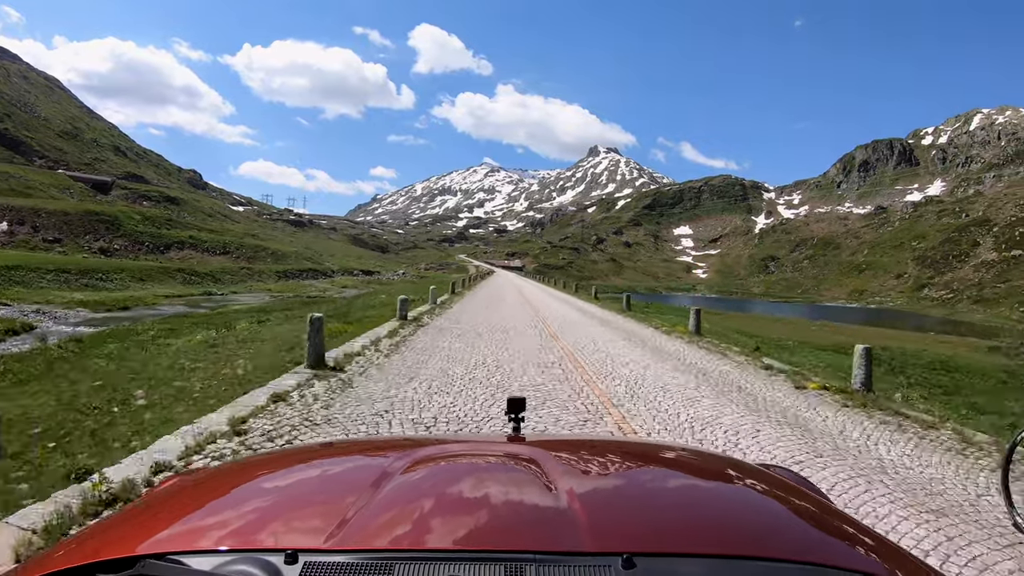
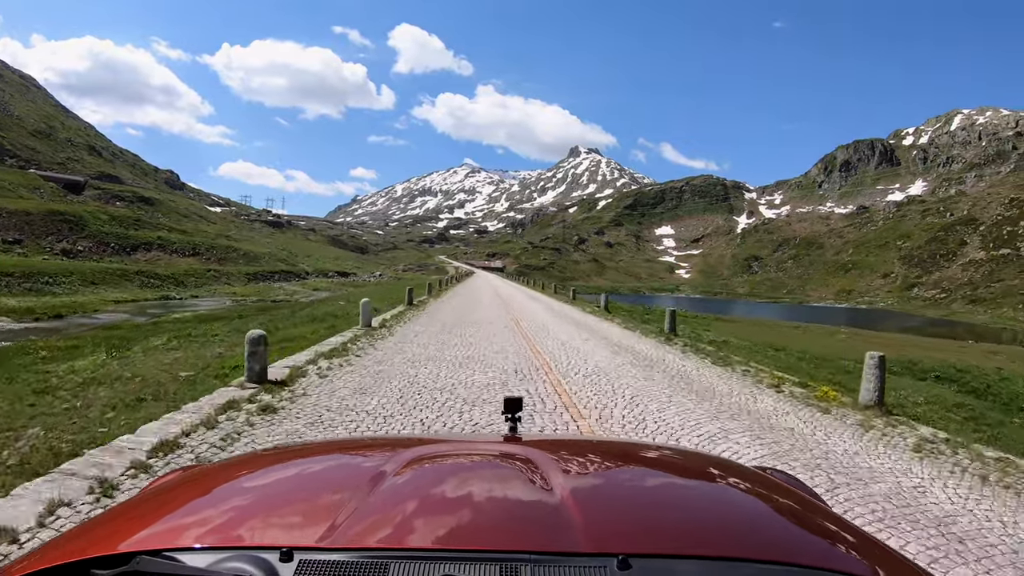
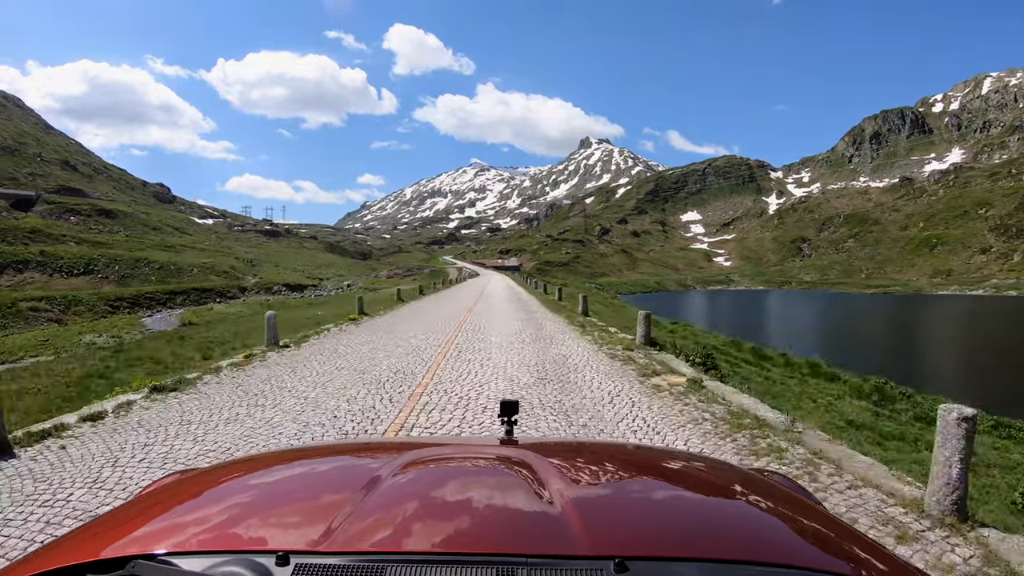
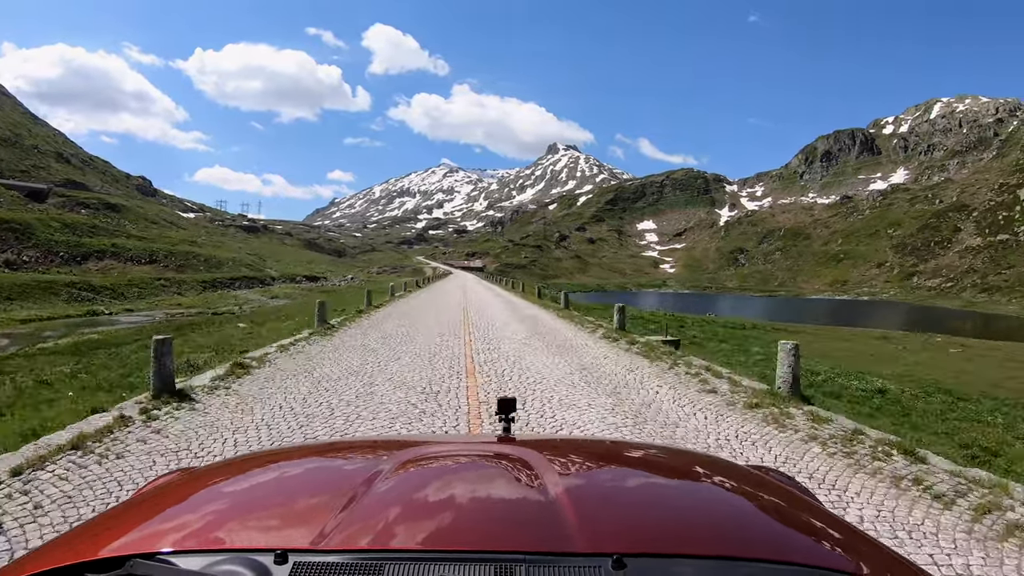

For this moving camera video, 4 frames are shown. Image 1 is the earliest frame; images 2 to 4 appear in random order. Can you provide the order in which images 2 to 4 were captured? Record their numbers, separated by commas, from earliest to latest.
2, 4, 3
